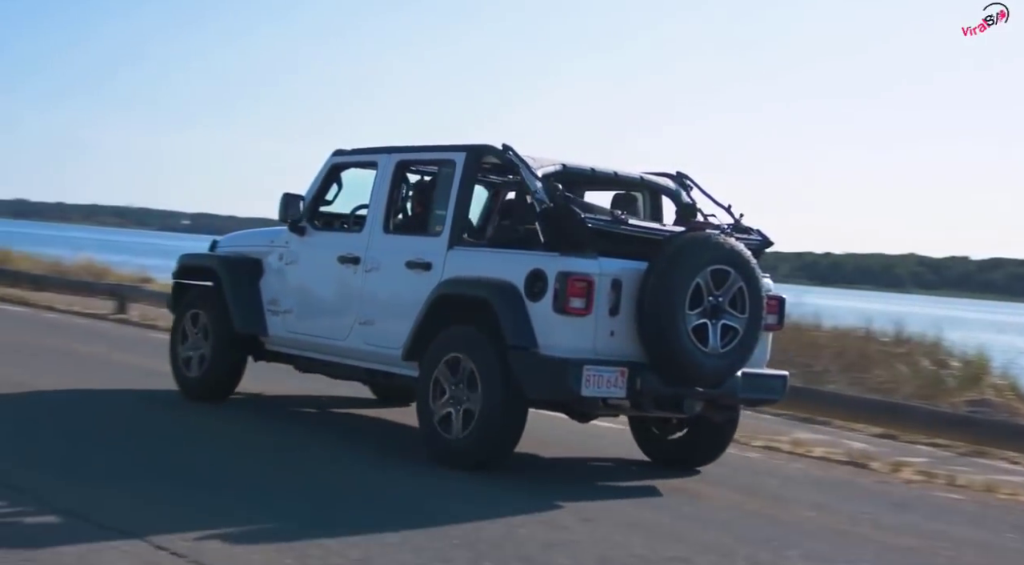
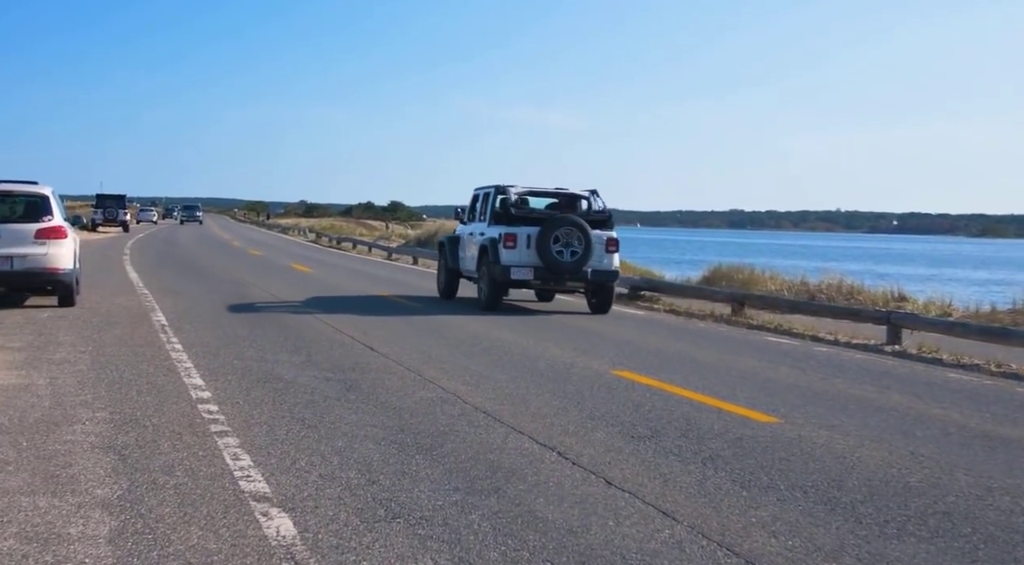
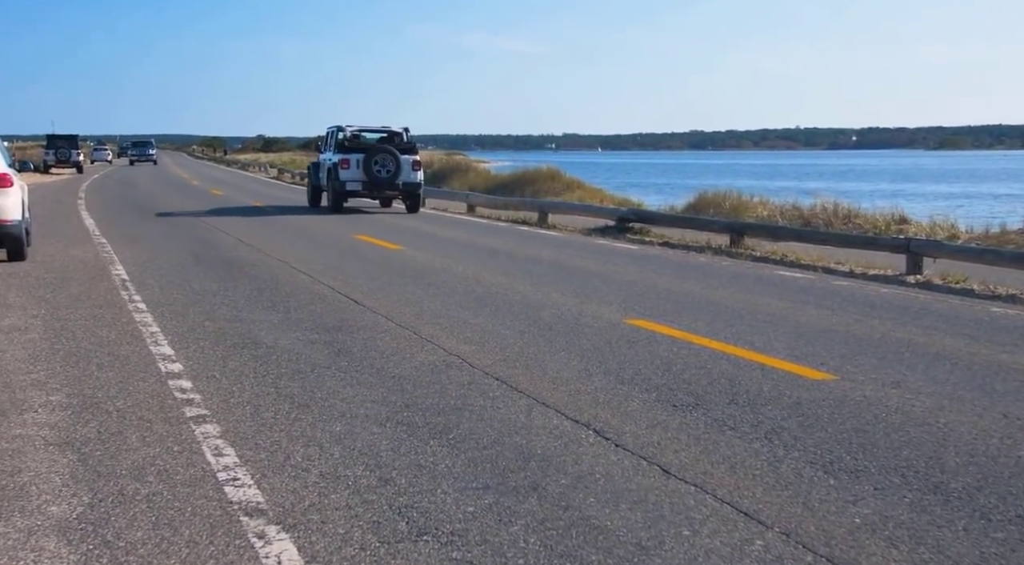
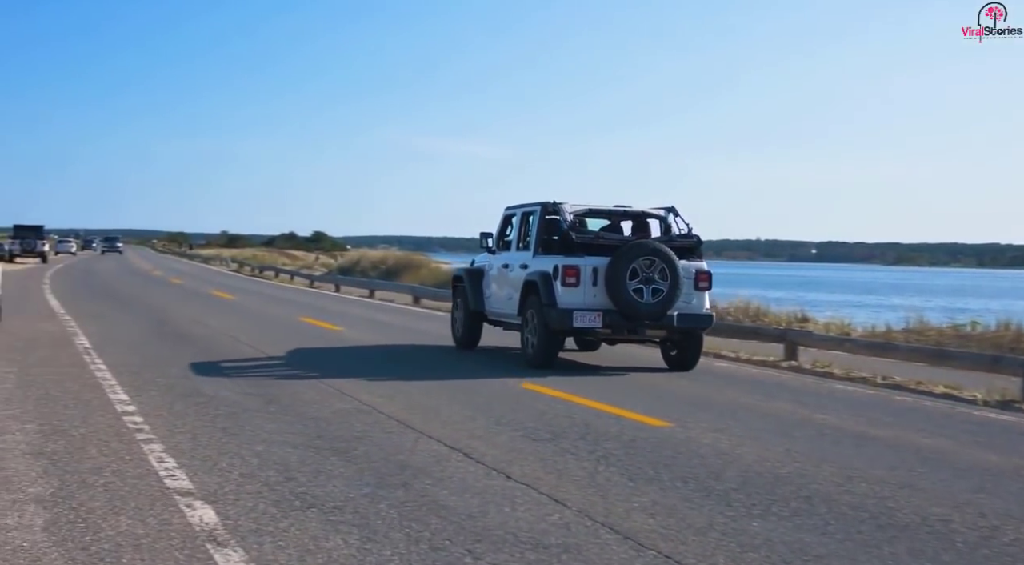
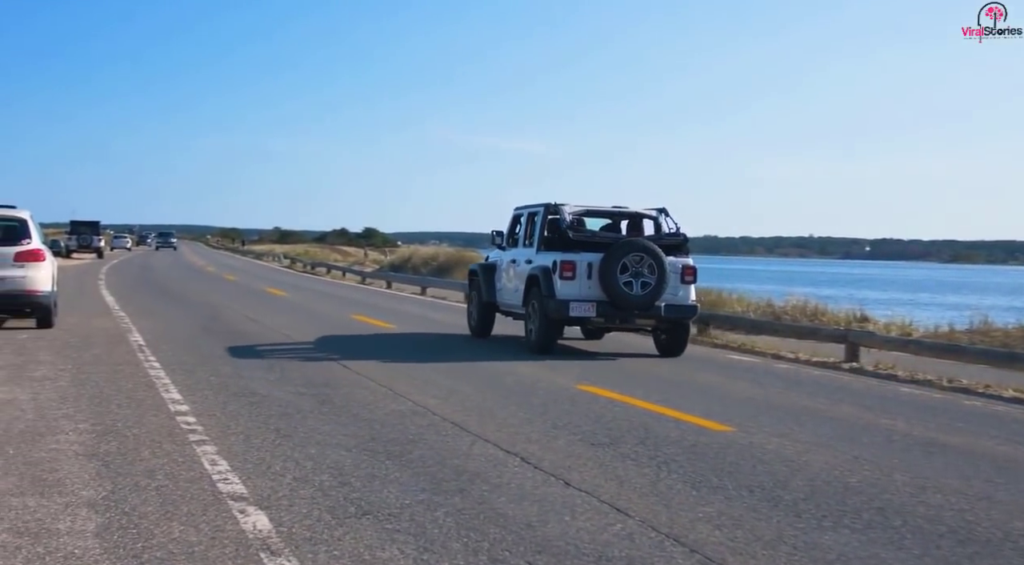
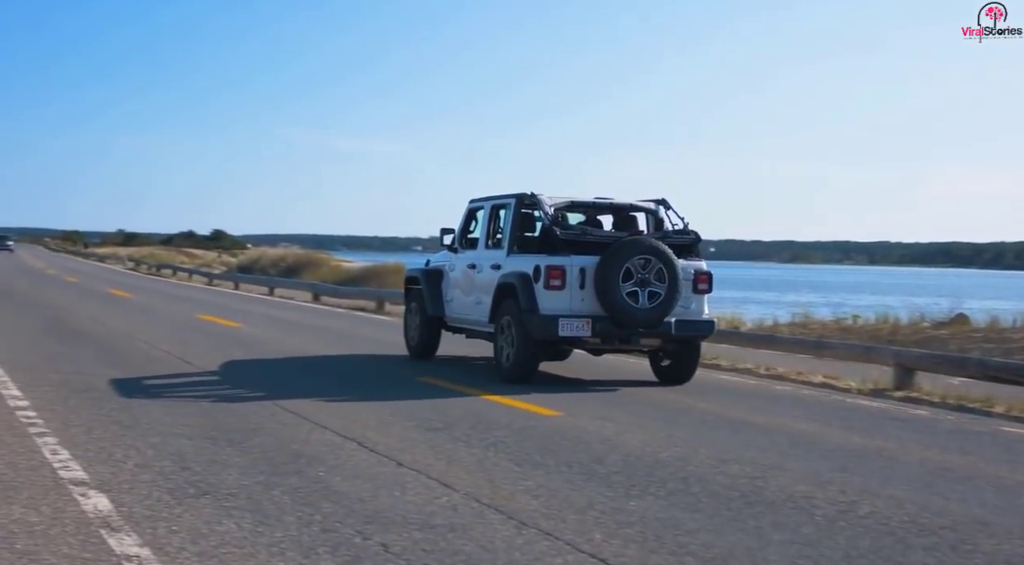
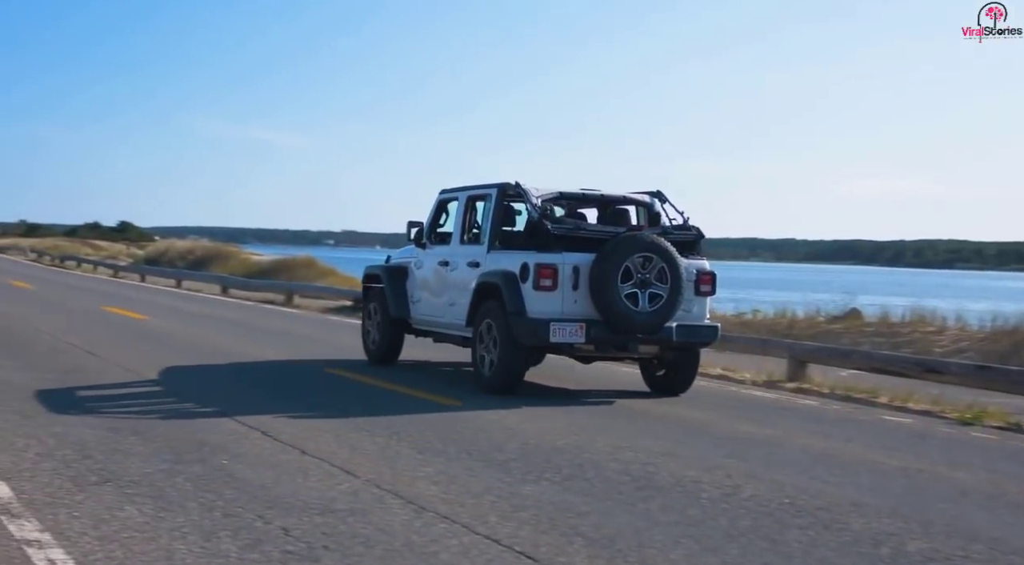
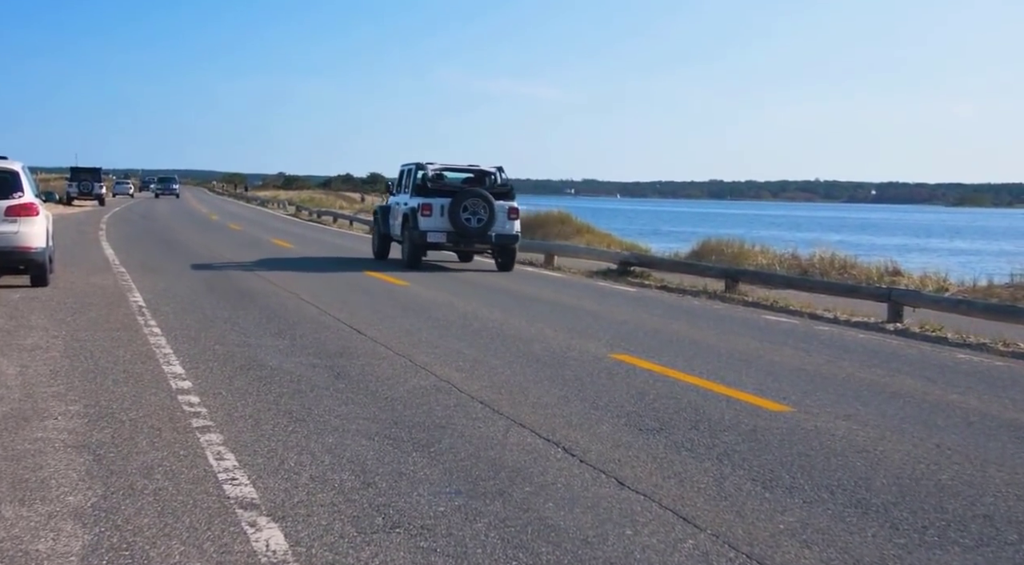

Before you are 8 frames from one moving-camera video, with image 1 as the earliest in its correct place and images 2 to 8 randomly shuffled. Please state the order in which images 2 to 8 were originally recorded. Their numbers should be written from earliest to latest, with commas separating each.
7, 6, 4, 5, 2, 8, 3
